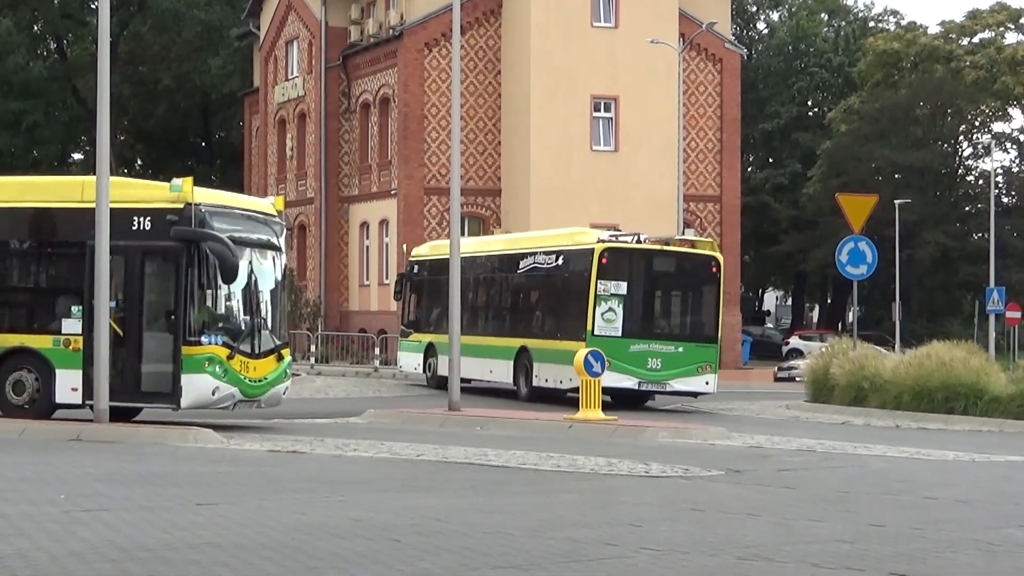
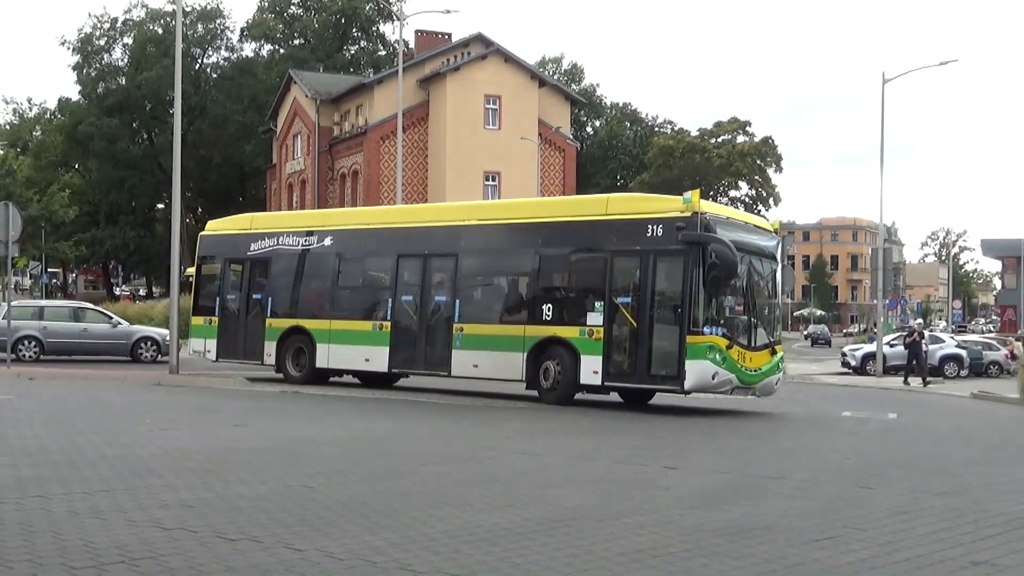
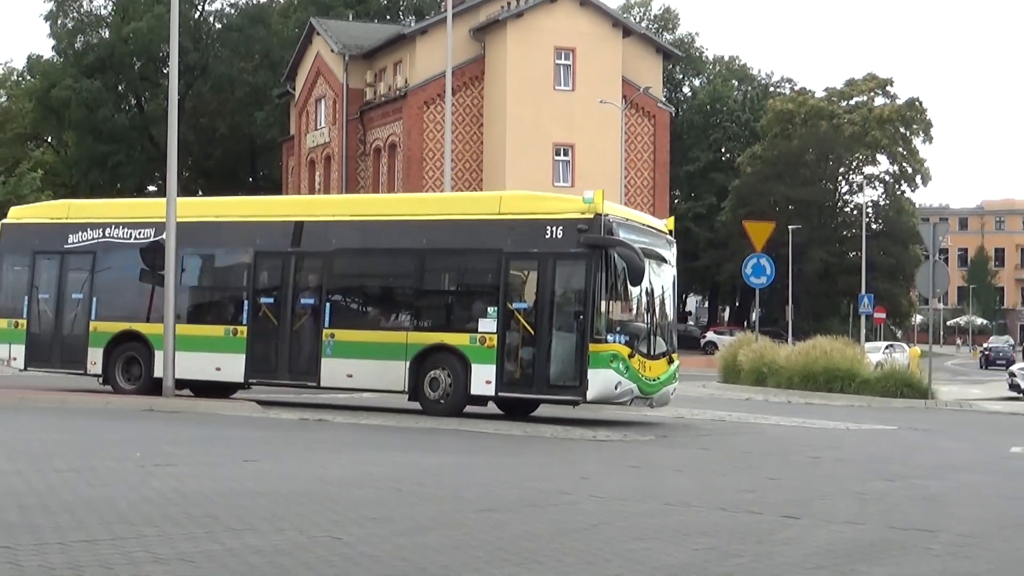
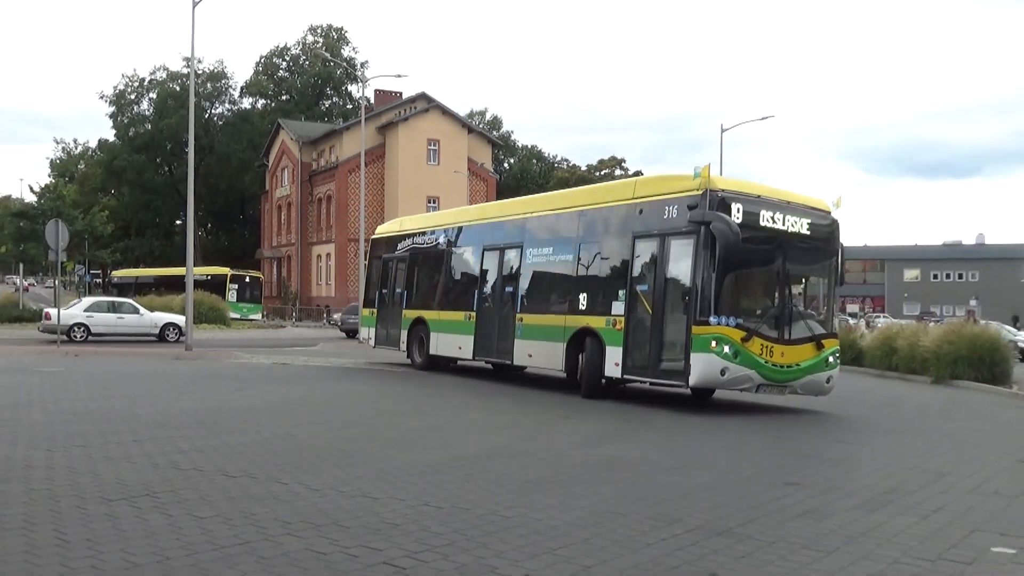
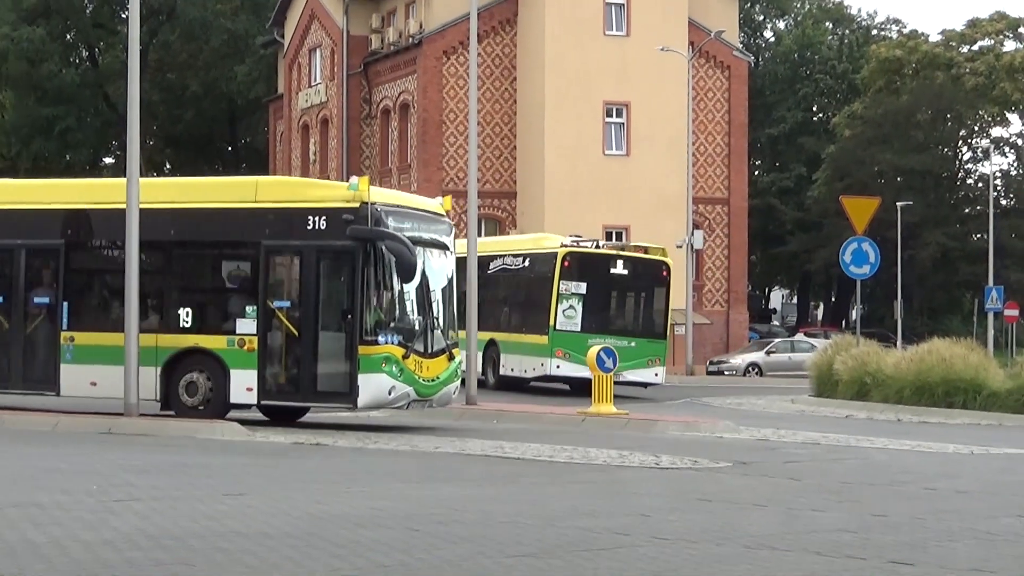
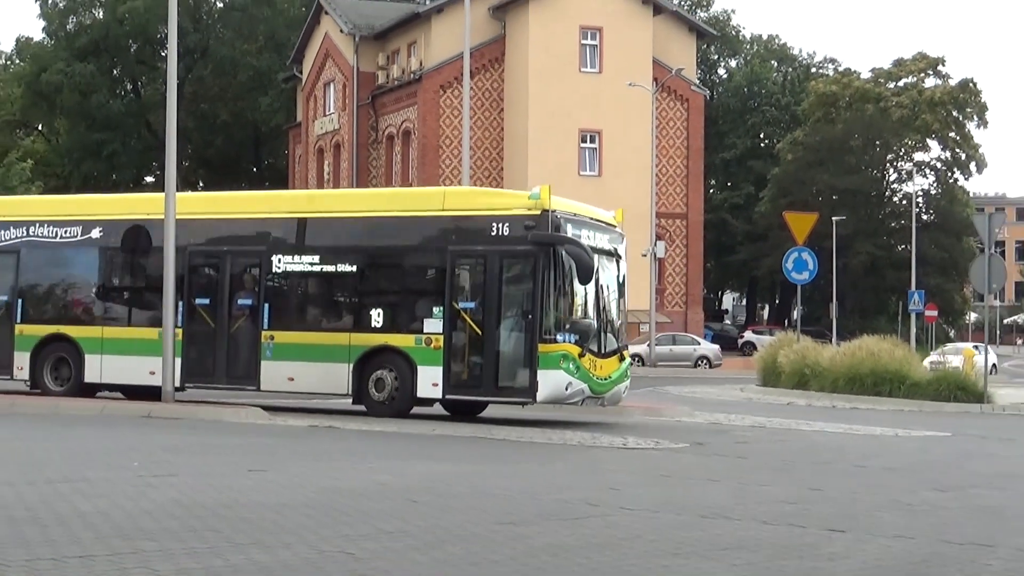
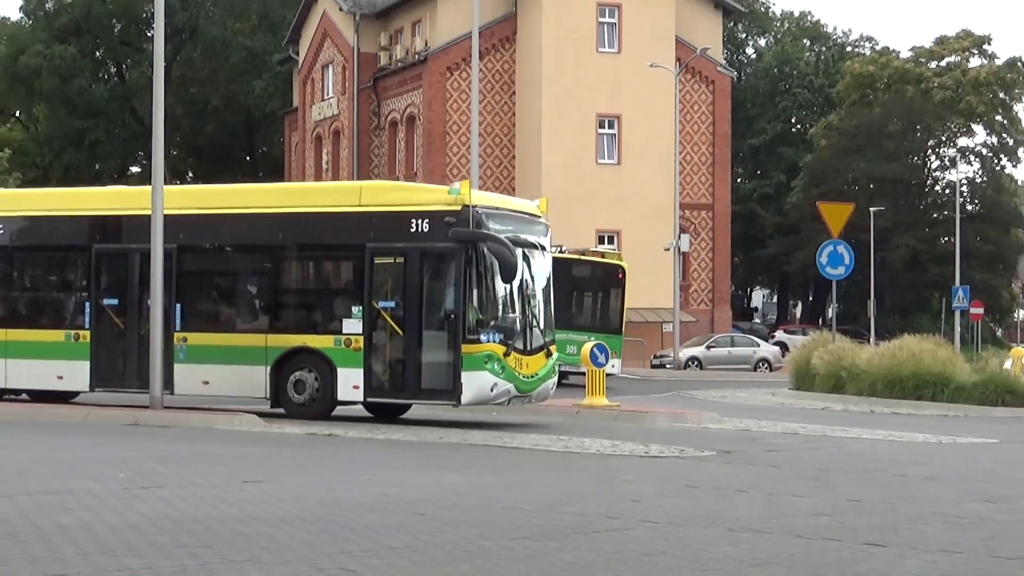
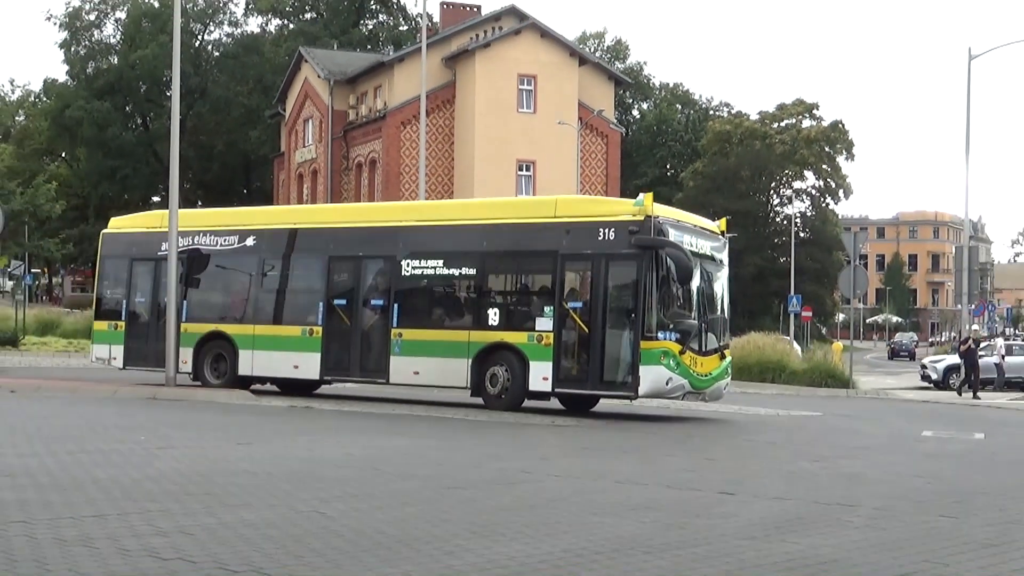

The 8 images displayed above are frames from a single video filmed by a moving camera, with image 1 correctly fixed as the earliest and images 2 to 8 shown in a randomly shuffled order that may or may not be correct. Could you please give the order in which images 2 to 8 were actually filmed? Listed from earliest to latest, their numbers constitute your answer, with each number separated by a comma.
5, 7, 6, 3, 8, 2, 4
